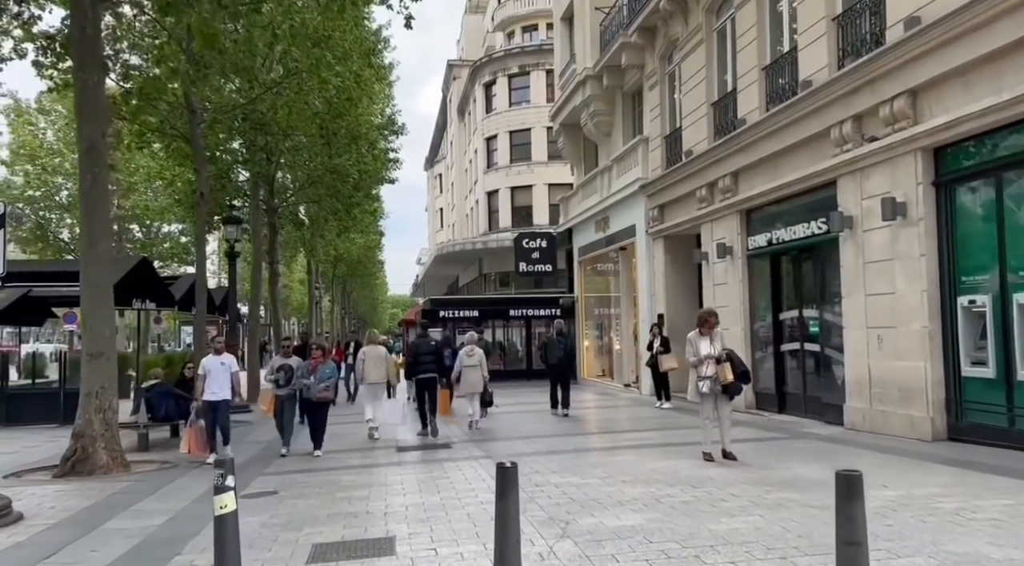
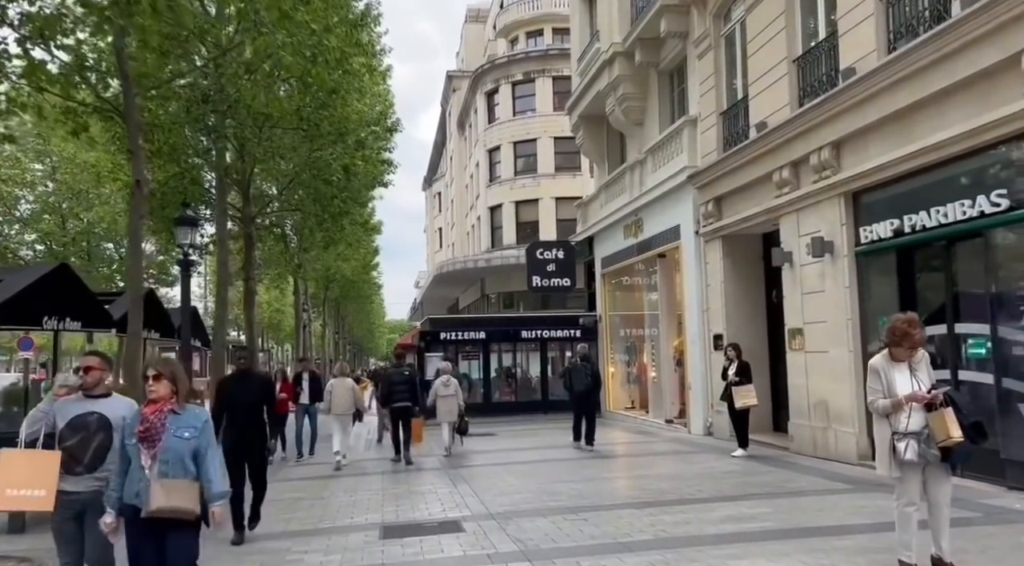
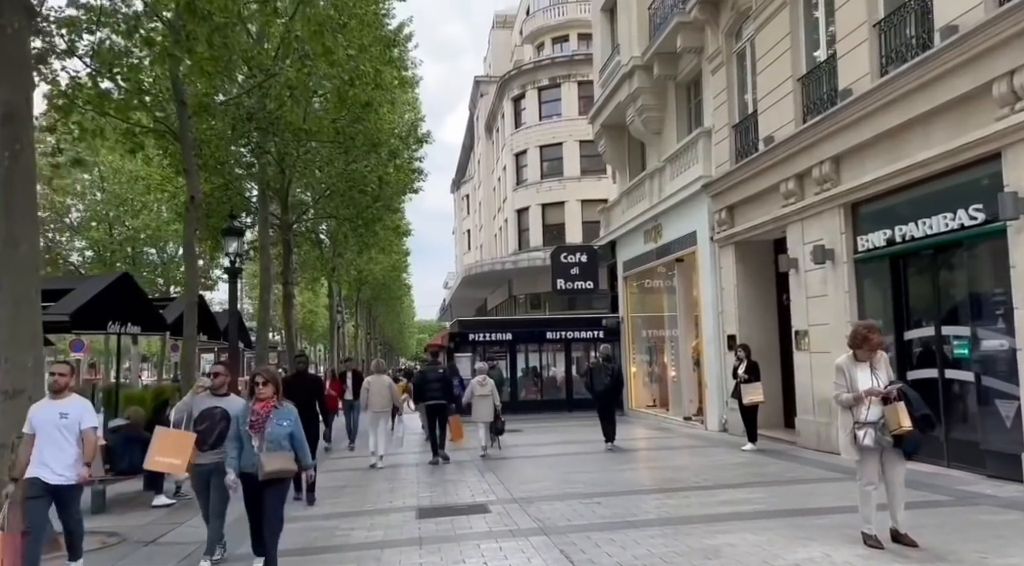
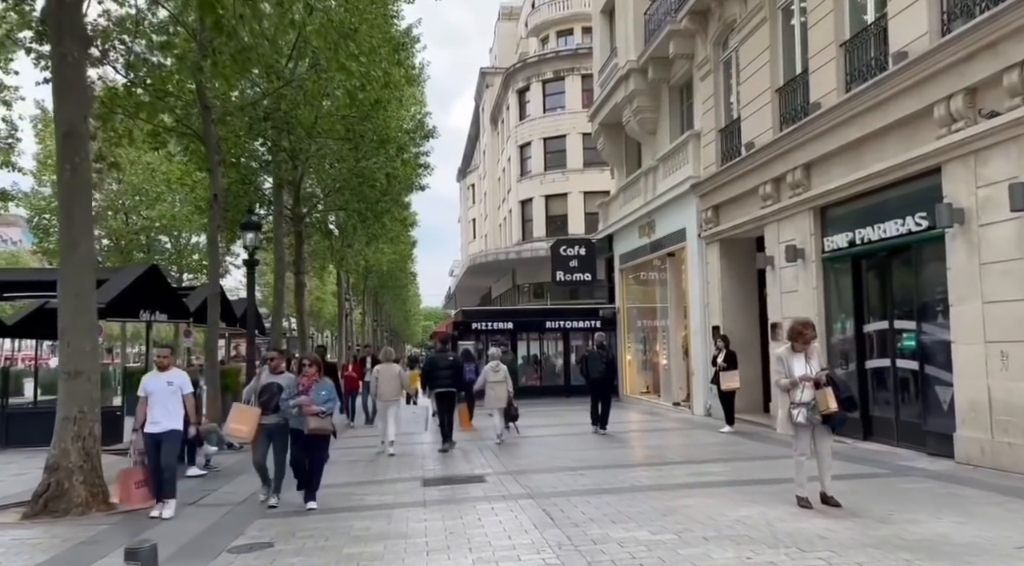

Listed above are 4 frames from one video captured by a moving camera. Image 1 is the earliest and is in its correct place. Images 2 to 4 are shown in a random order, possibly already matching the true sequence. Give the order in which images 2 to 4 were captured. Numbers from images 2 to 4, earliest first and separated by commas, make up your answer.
4, 3, 2
